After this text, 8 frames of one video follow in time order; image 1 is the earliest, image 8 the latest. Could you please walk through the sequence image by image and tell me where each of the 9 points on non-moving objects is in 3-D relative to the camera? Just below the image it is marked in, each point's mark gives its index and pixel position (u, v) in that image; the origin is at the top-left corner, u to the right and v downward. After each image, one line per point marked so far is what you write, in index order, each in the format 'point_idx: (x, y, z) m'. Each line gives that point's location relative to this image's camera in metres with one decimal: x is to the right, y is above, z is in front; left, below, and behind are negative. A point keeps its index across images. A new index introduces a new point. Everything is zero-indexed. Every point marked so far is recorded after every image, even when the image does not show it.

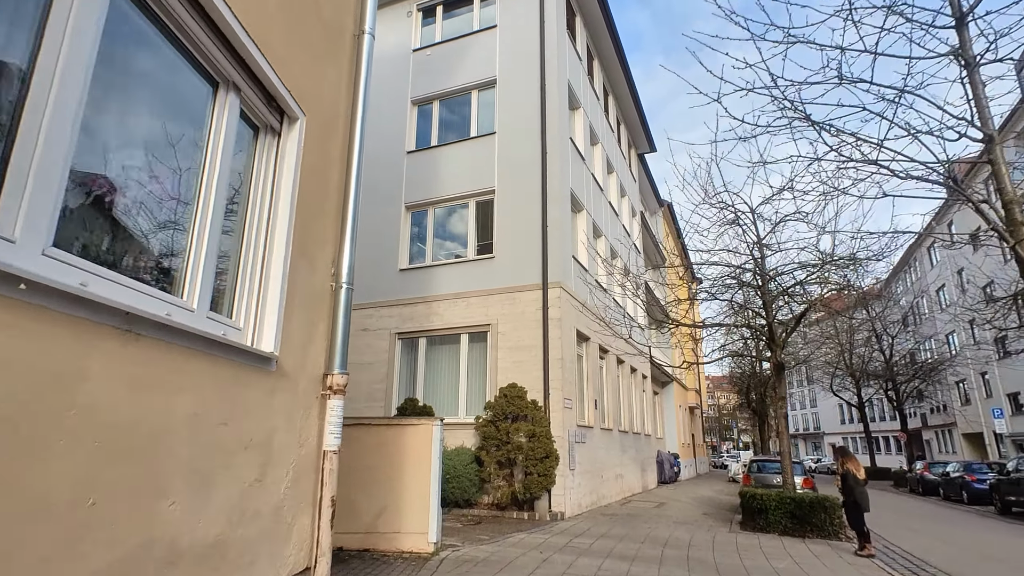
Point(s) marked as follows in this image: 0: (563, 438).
0: (+1.1, -3.2, +11.8) m
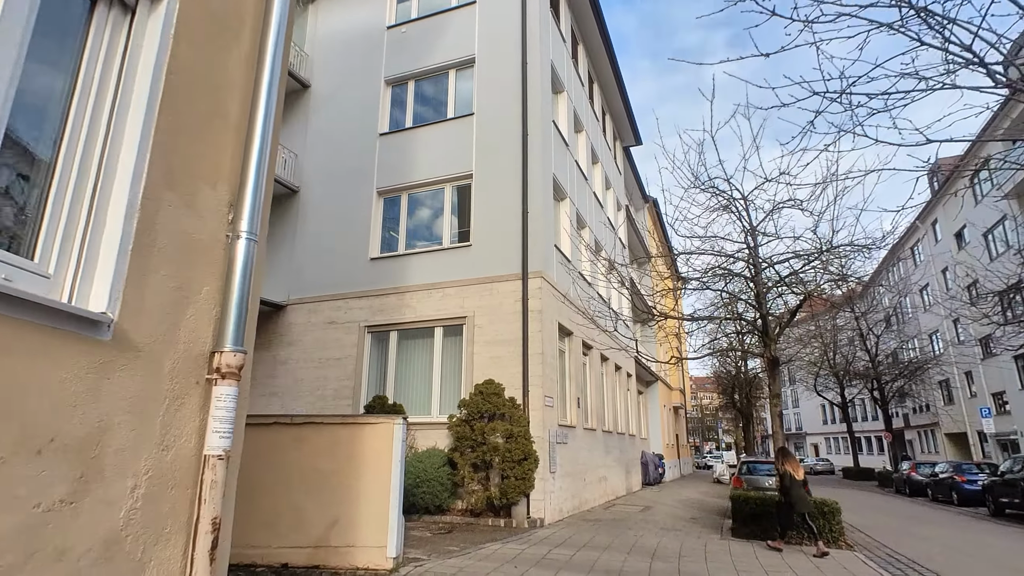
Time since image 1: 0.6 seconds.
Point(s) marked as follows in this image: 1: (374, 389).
0: (+0.6, -3.0, +10.9) m
1: (-3.2, -2.3, +12.8) m
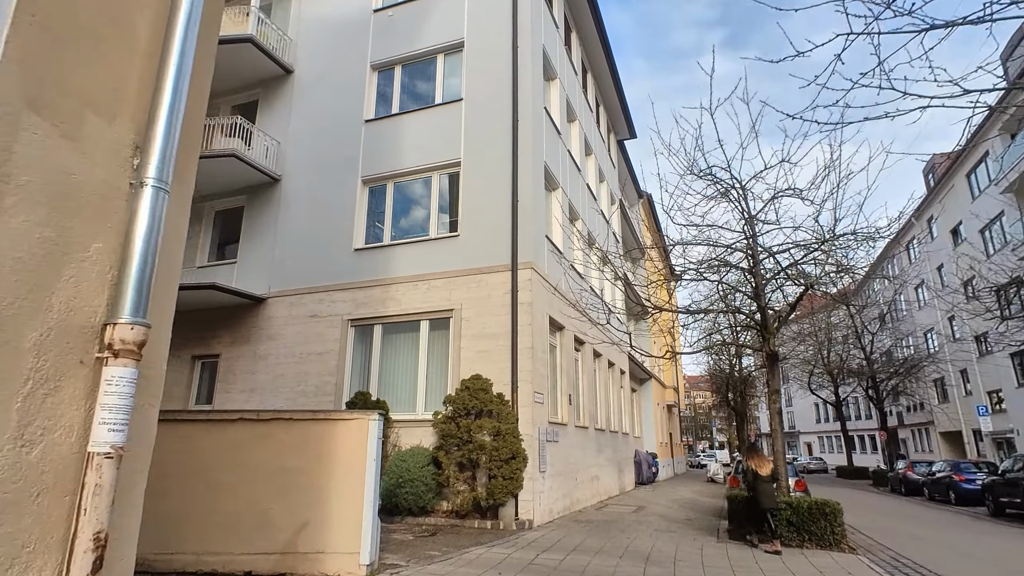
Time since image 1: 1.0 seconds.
0: (+0.4, -2.8, +10.5) m
1: (-3.4, -2.1, +12.3) m
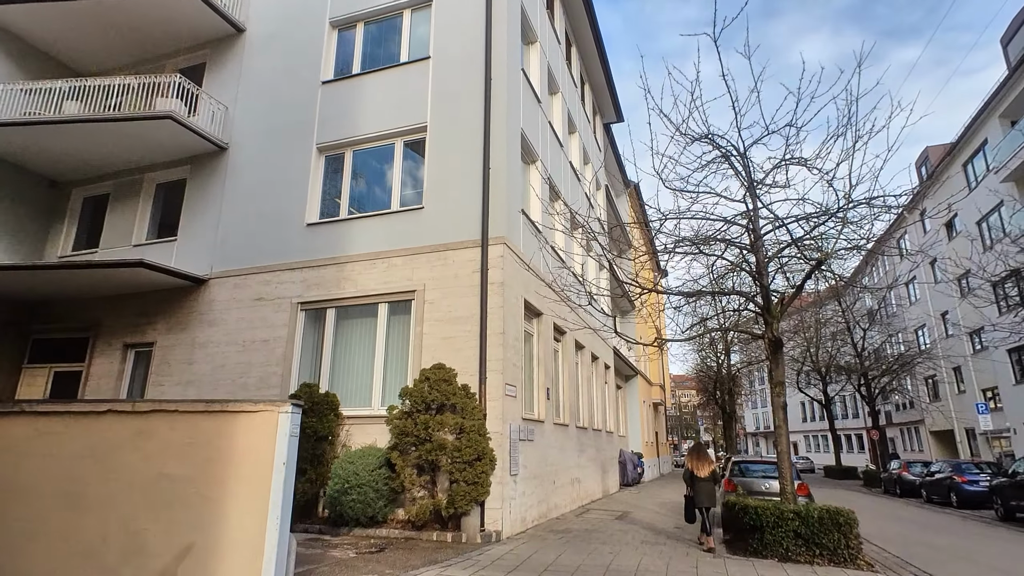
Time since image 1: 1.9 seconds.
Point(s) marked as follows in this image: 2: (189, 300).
0: (-0.2, -2.4, +9.1) m
1: (-4.0, -1.7, +10.8) m
2: (-7.0, -0.3, +12.1) m
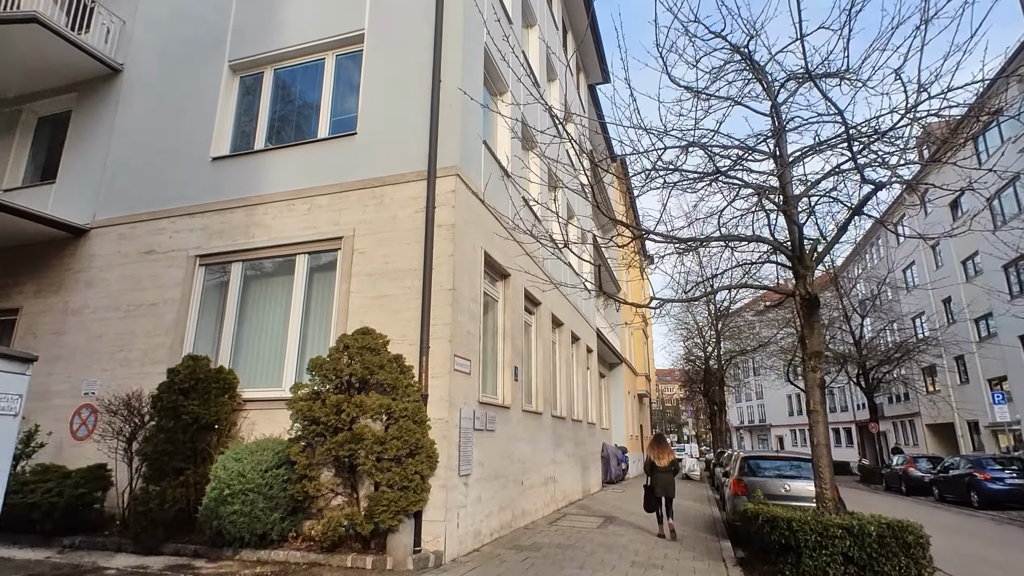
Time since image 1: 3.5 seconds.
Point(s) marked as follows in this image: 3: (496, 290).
0: (-0.8, -1.7, +6.9) m
1: (-4.7, -0.9, +8.5) m
2: (-7.7, +0.6, +9.6) m
3: (-0.3, 0.0, +9.4) m
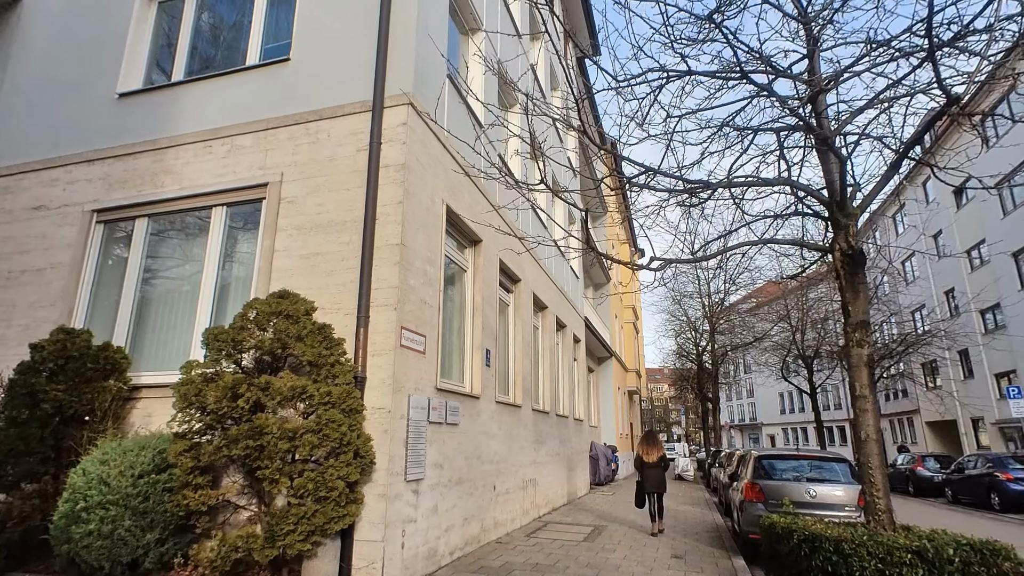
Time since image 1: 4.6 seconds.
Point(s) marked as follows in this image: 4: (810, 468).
0: (-1.2, -1.2, +5.3) m
1: (-5.1, -0.5, +6.9) m
2: (-8.1, +1.1, +7.9) m
3: (-0.7, +0.4, +7.9) m
4: (+4.1, -2.5, +7.7) m
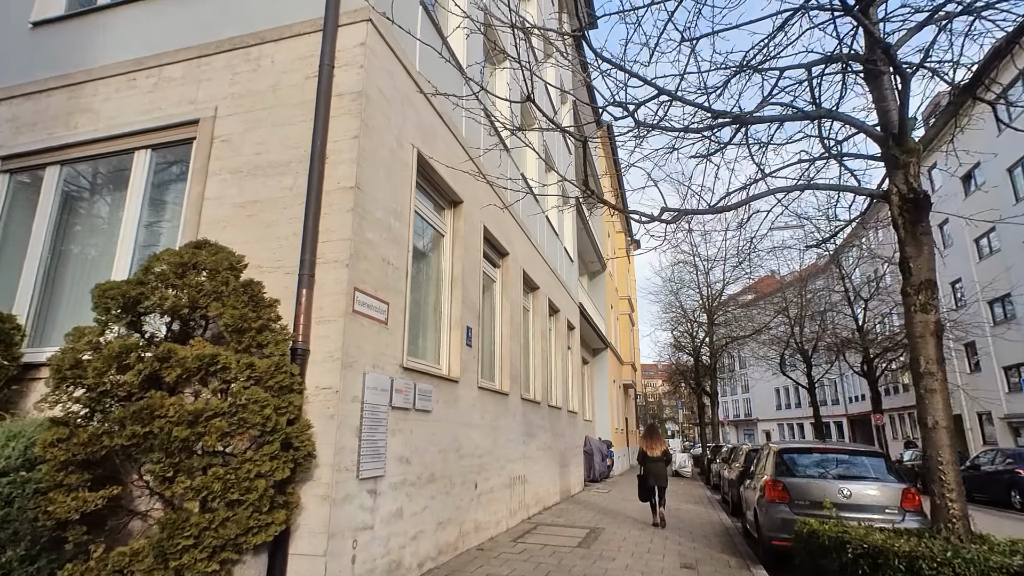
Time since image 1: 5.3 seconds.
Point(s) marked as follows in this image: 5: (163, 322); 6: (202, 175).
0: (-1.3, -0.8, +4.3) m
1: (-5.2, 0.0, +5.7) m
2: (-8.3, +1.5, +6.8) m
3: (-0.9, +0.8, +6.8) m
4: (+4.0, -2.1, +6.7) m
5: (-2.5, -0.2, +3.9) m
6: (-2.9, +1.0, +5.1) m
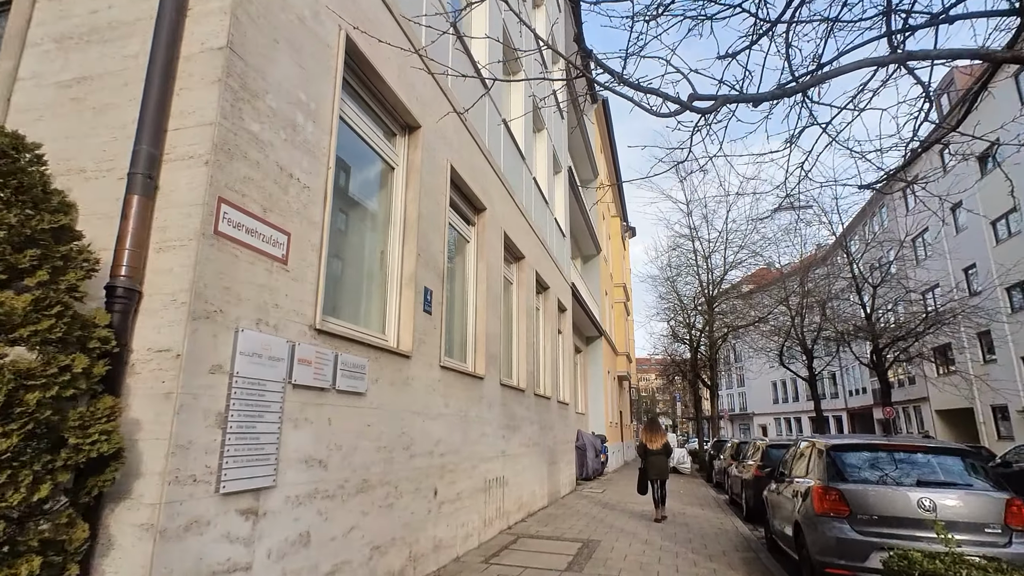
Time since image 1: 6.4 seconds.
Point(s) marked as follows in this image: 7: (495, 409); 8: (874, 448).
0: (-1.6, -0.4, +2.7) m
1: (-5.5, +0.4, +4.1) m
2: (-8.6, +2.0, +5.1) m
3: (-1.1, +1.3, +5.2) m
4: (+3.7, -1.6, +5.2) m
5: (-2.7, +0.2, +2.3) m
6: (-3.1, +1.5, +3.5) m
7: (-0.2, -1.6, +7.4) m
8: (+3.6, -1.6, +5.3) m
